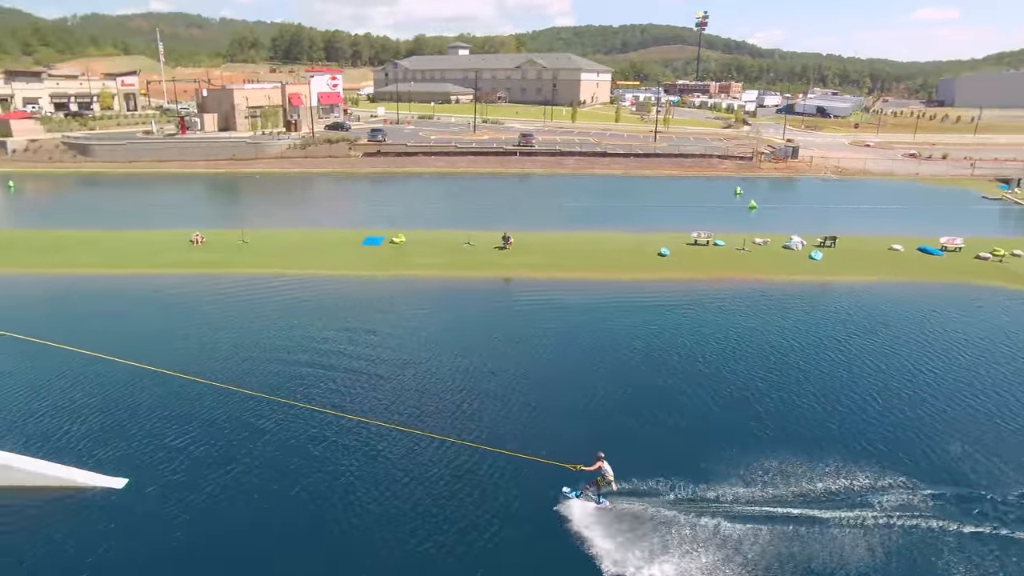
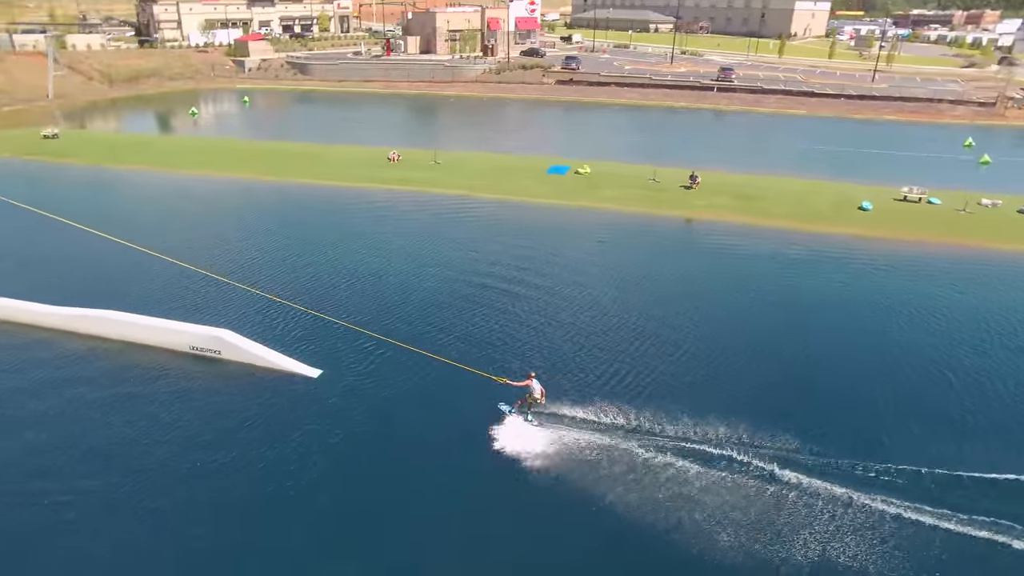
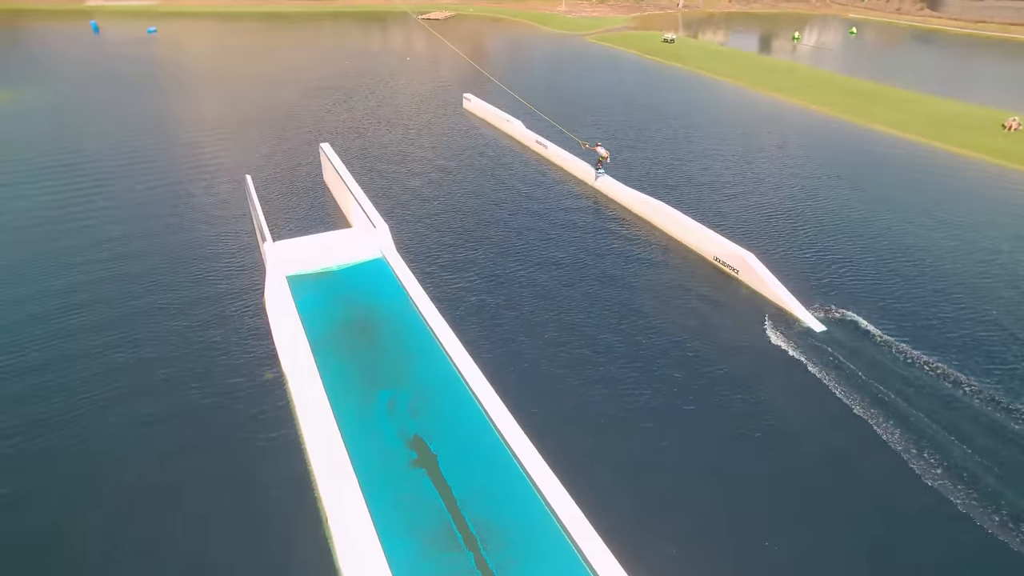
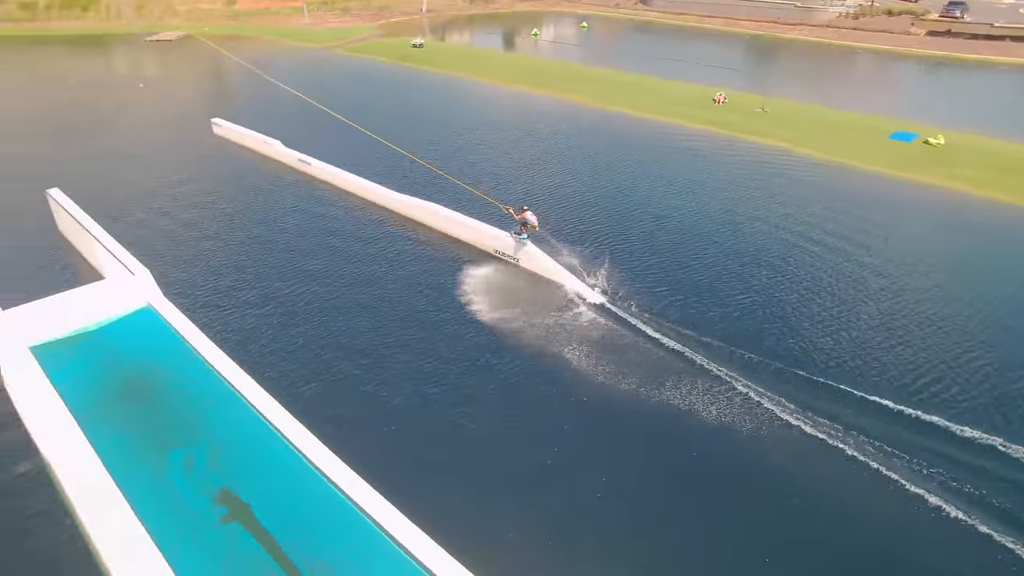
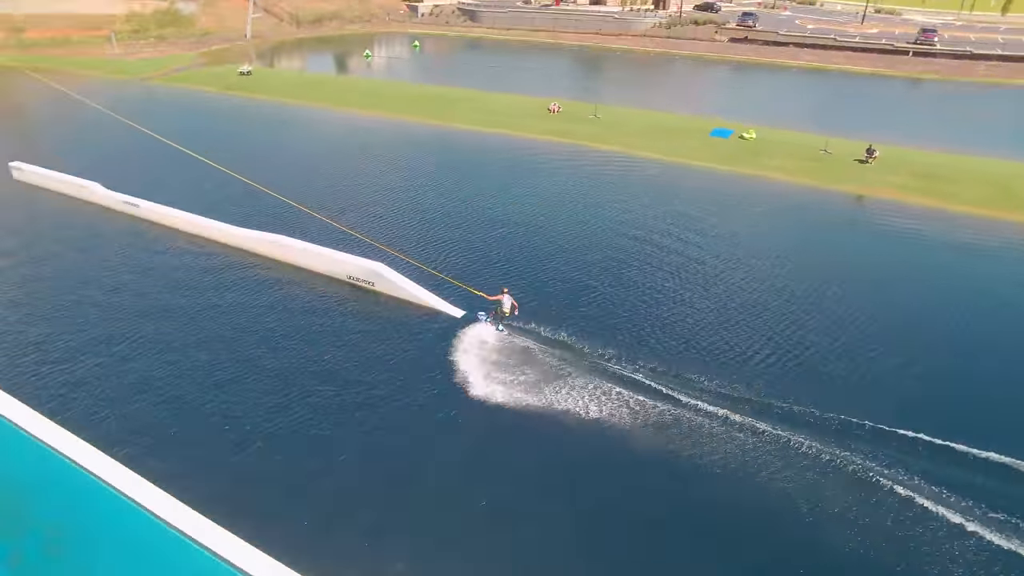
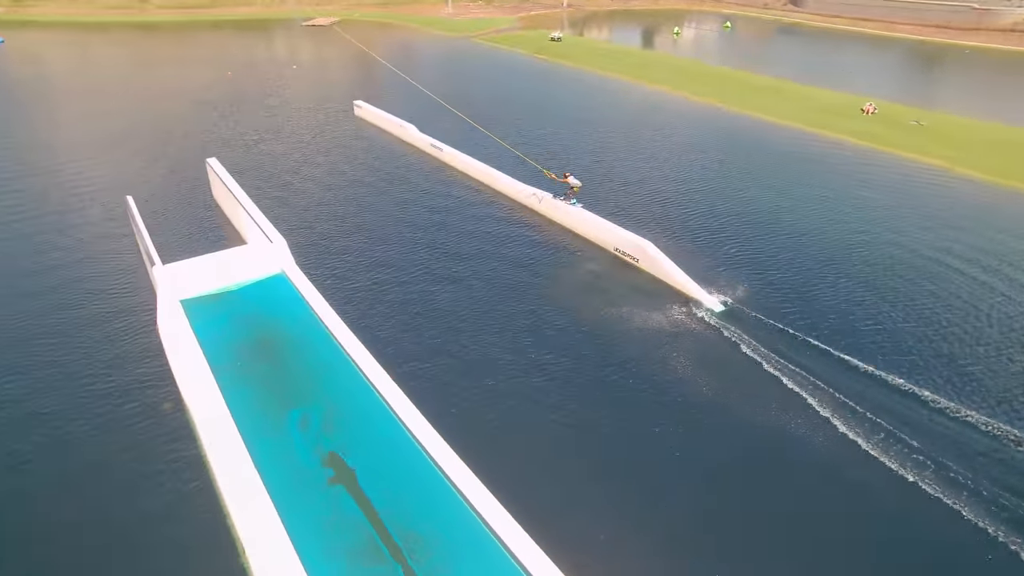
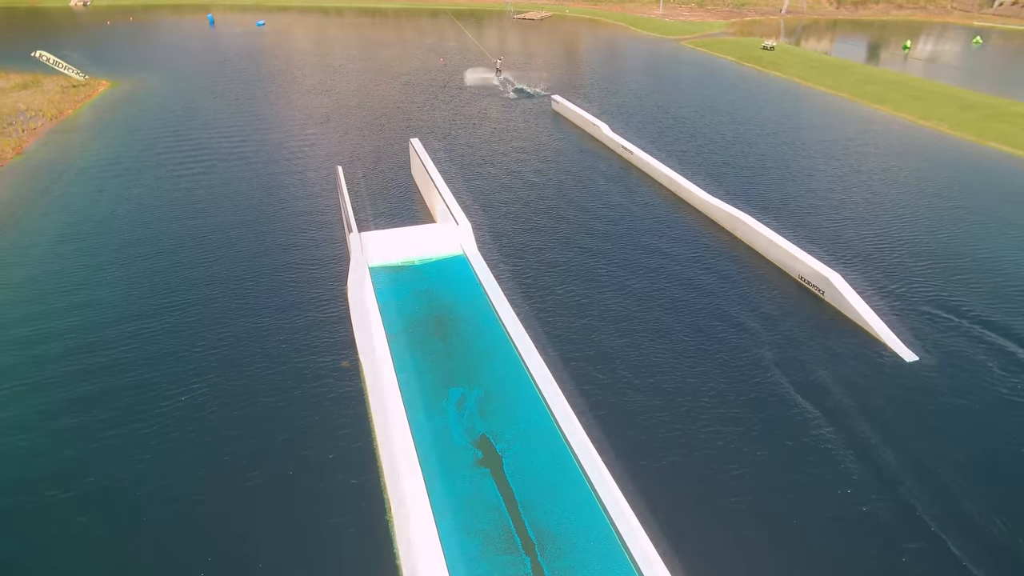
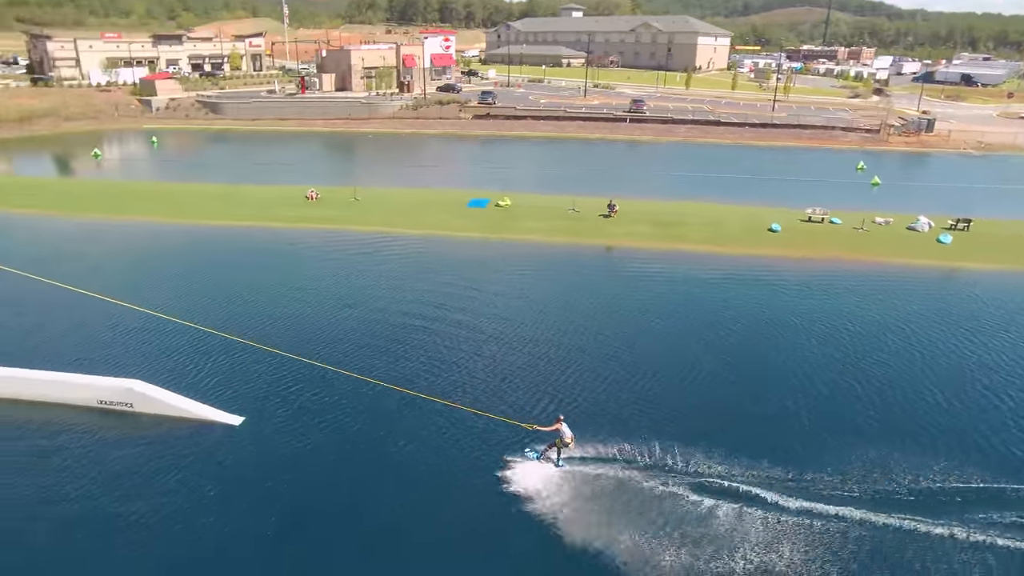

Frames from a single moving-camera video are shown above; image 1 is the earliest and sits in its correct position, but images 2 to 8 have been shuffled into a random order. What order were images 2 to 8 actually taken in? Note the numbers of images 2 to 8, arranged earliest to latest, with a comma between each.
8, 2, 5, 4, 6, 3, 7
